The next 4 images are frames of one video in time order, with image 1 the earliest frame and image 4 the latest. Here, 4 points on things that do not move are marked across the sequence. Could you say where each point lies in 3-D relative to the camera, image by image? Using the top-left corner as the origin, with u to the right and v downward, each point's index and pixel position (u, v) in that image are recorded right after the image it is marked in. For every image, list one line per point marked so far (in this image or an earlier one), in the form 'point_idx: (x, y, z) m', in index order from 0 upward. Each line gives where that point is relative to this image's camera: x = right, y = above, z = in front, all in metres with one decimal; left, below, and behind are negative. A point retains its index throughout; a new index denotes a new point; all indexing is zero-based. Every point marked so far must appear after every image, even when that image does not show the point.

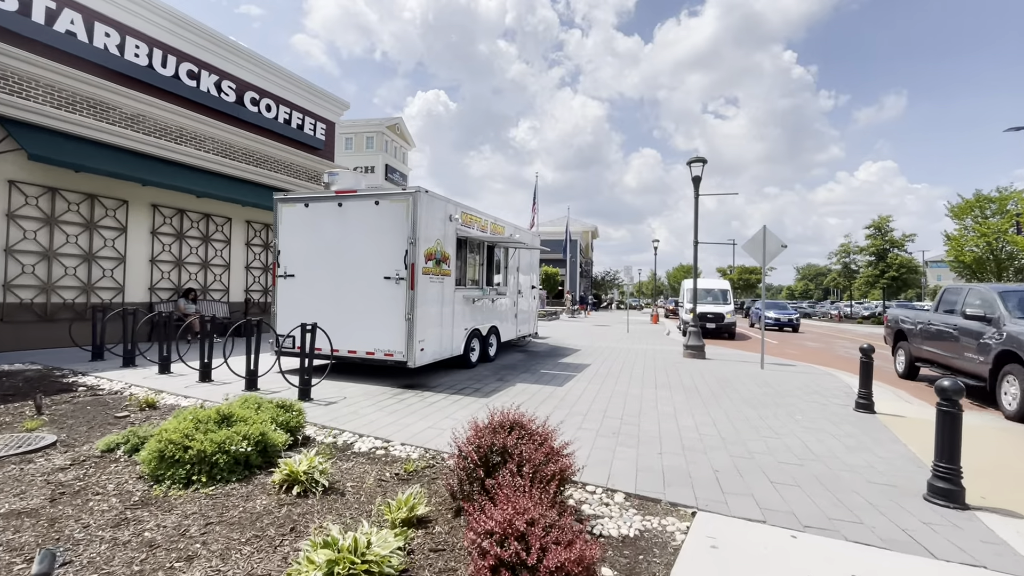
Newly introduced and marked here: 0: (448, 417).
0: (-0.8, -1.6, +6.0) m
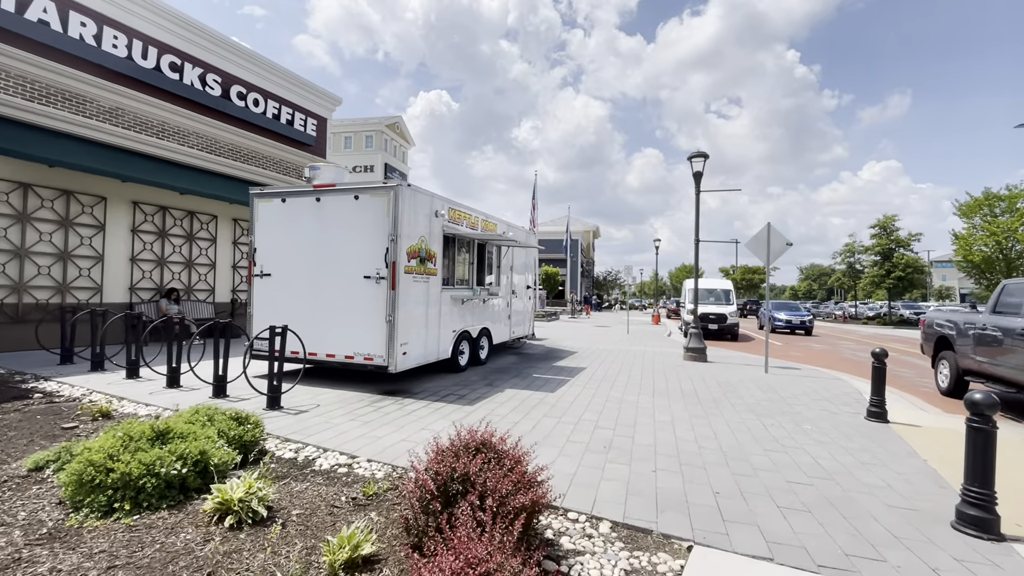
0: (-1.0, -1.6, +5.5) m
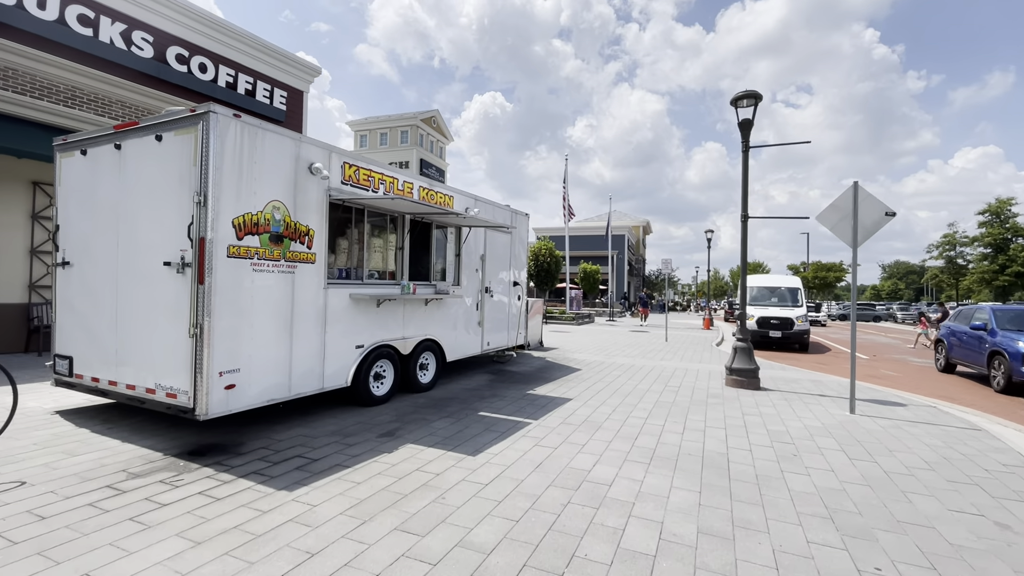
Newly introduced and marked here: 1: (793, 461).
0: (-2.2, -1.5, +2.6) m
1: (+2.8, -1.7, +4.8) m
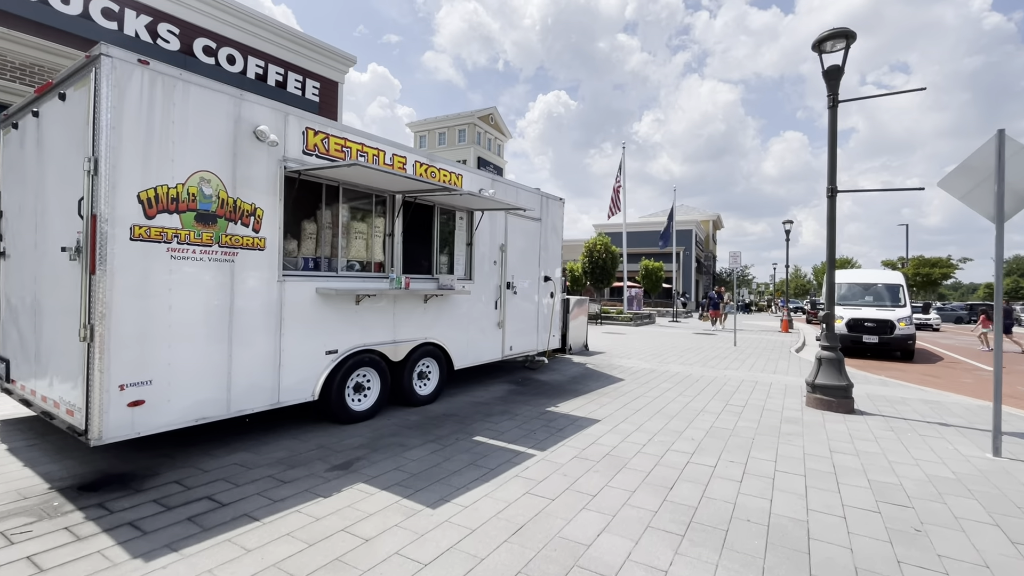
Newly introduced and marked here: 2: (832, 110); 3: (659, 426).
0: (-2.7, -1.5, +1.7) m
1: (+2.6, -1.6, +3.1) m
2: (+4.4, +2.5, +6.7) m
3: (+1.7, -1.6, +5.6) m
